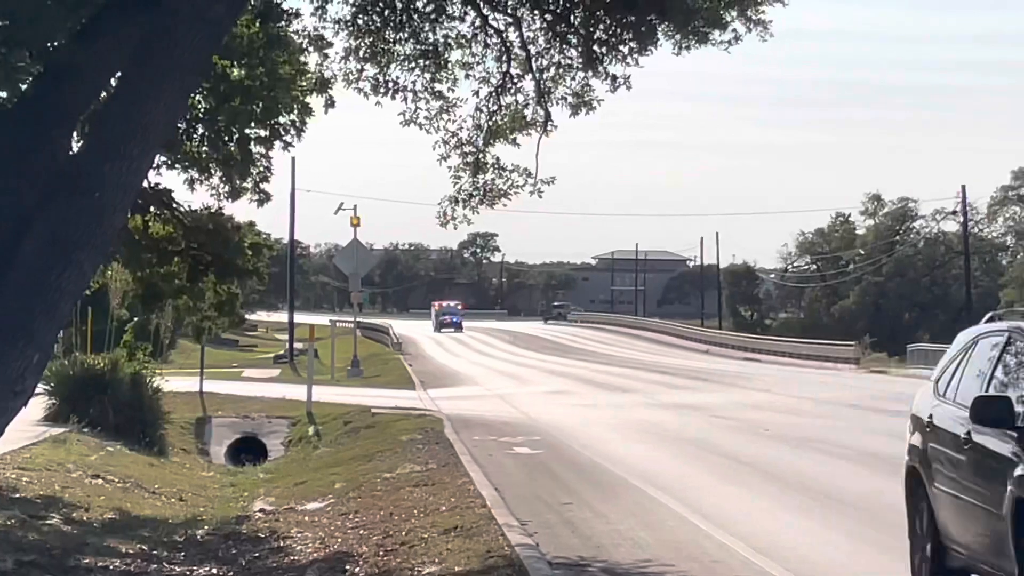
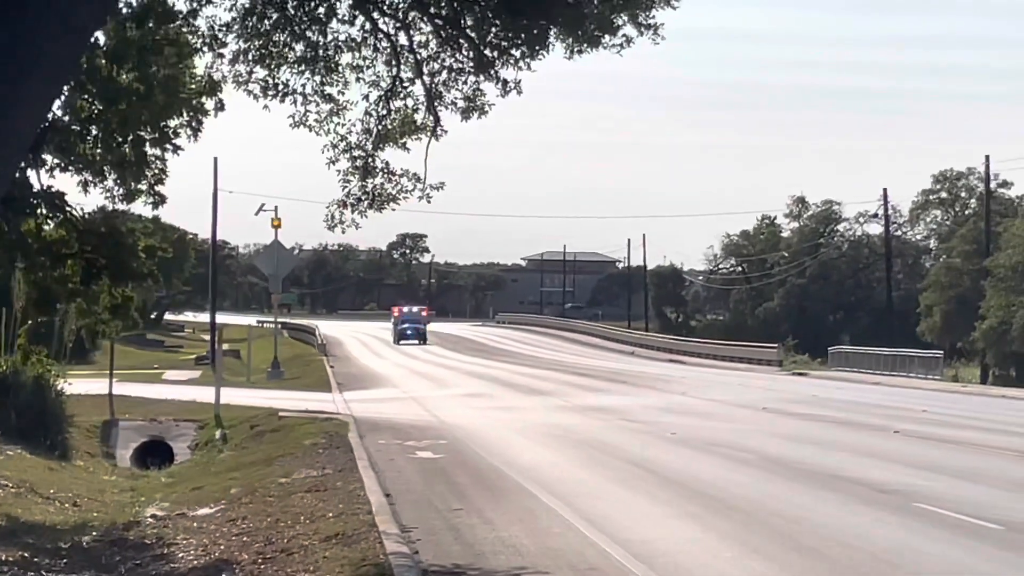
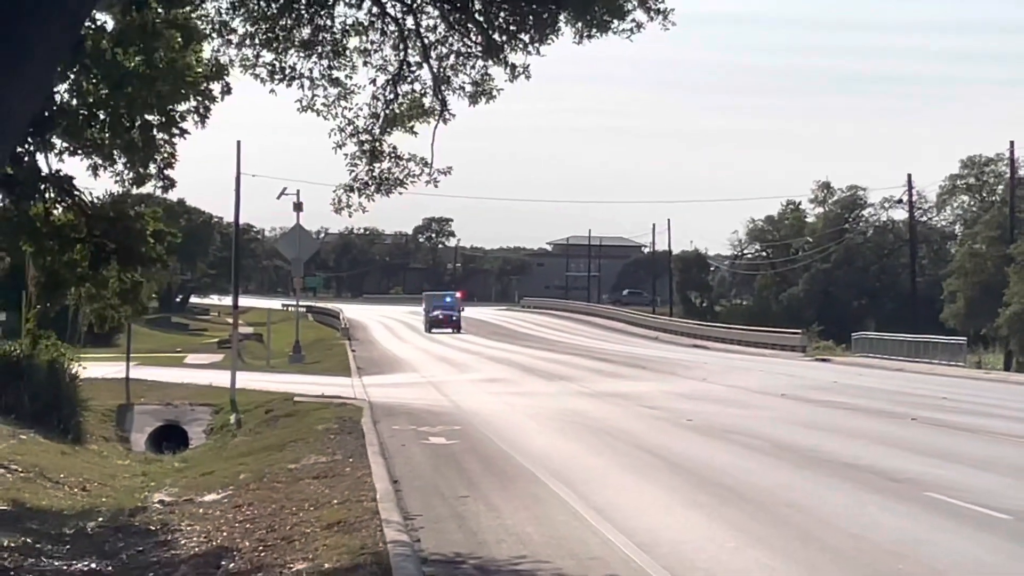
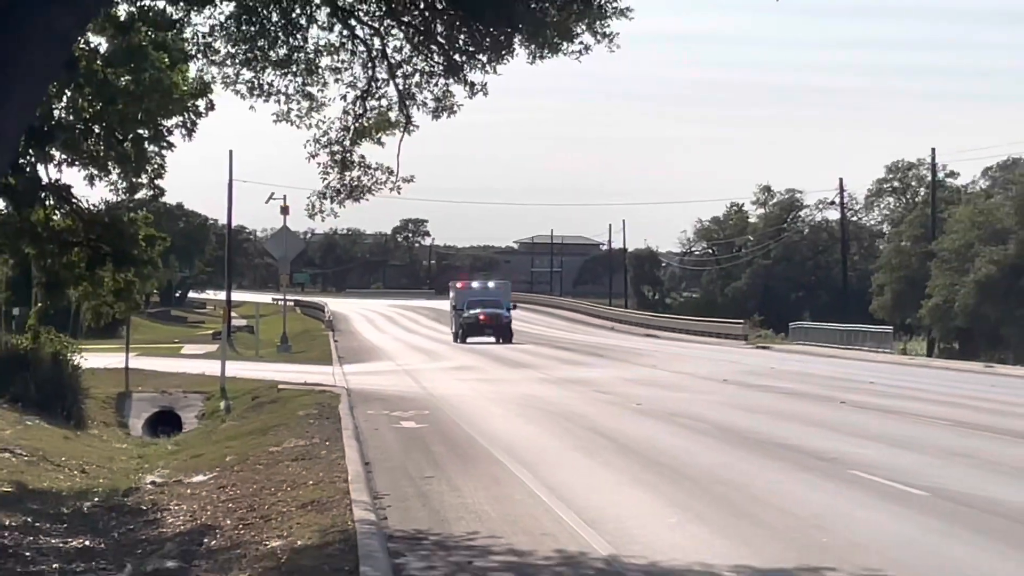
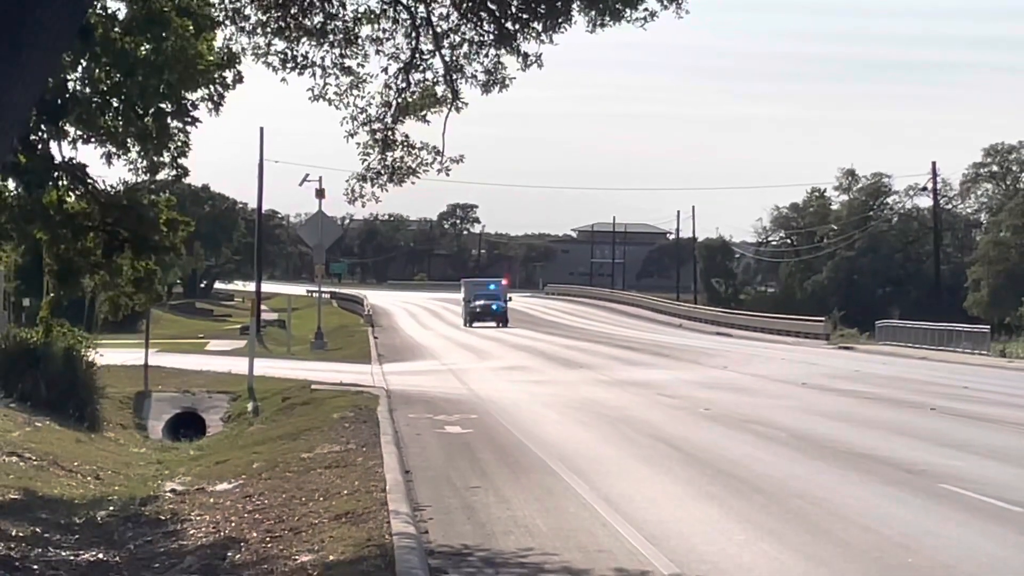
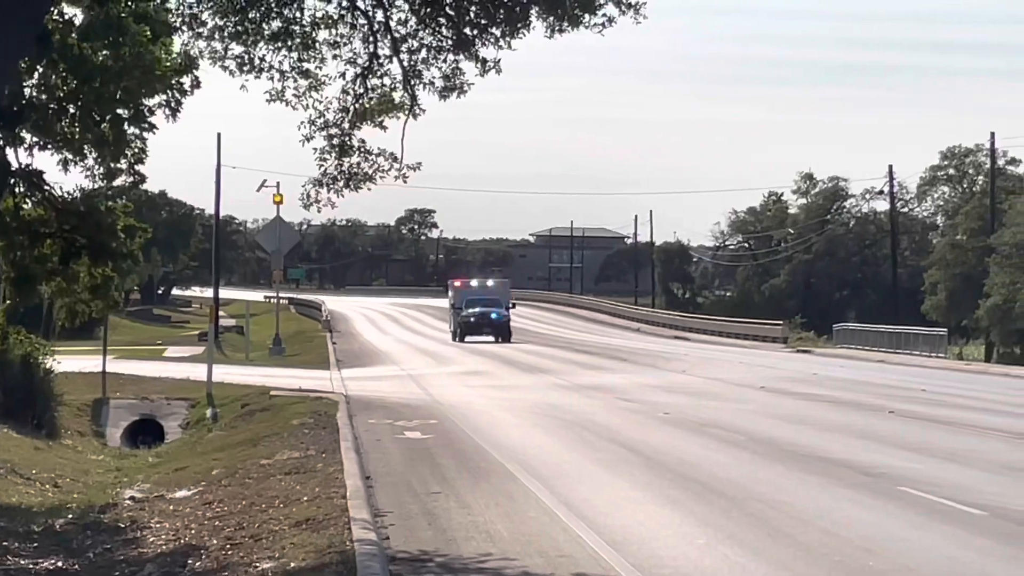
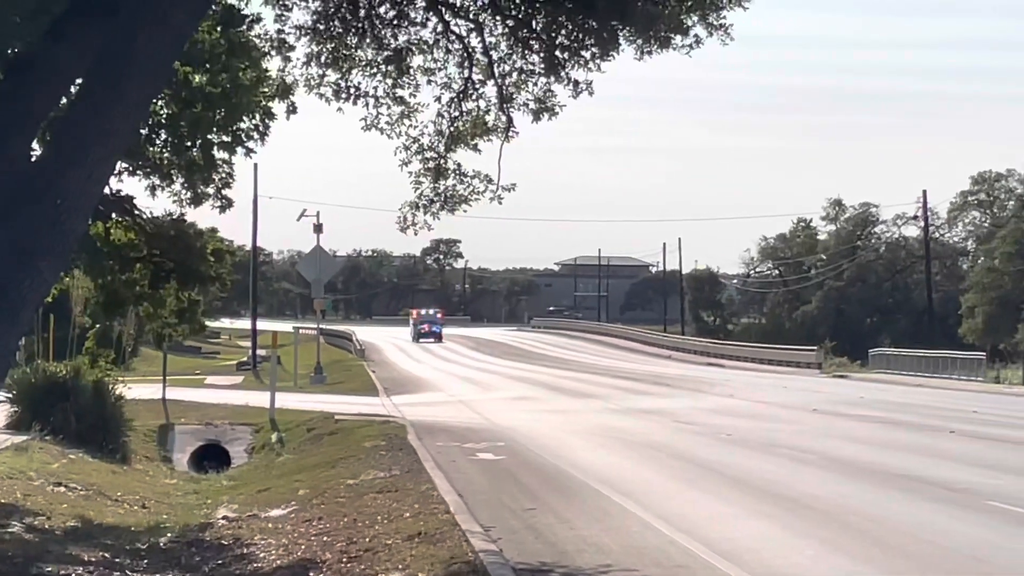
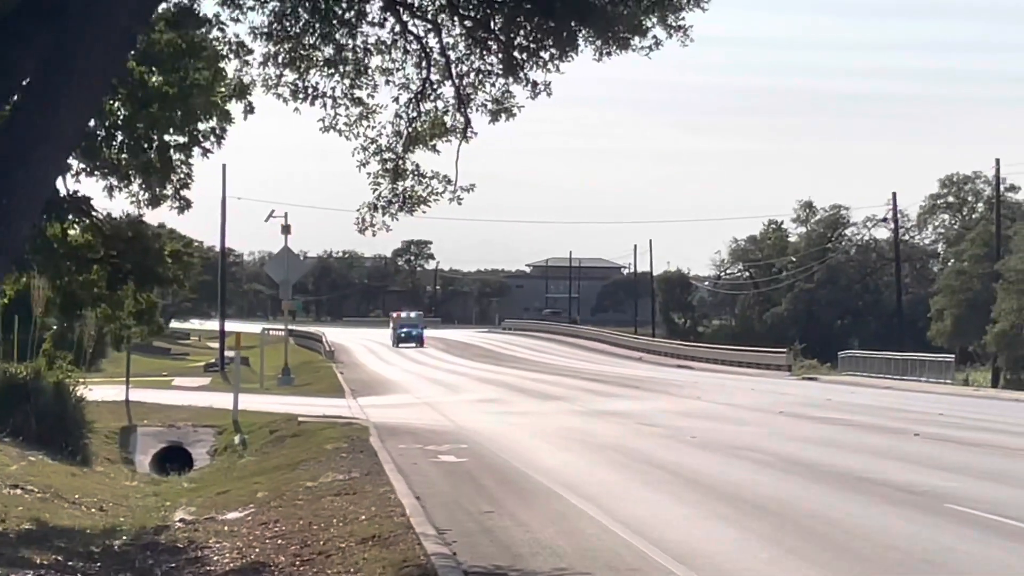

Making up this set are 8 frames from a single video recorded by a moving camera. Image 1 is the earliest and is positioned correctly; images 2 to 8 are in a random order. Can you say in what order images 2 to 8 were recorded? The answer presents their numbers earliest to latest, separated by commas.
7, 8, 2, 3, 5, 6, 4
